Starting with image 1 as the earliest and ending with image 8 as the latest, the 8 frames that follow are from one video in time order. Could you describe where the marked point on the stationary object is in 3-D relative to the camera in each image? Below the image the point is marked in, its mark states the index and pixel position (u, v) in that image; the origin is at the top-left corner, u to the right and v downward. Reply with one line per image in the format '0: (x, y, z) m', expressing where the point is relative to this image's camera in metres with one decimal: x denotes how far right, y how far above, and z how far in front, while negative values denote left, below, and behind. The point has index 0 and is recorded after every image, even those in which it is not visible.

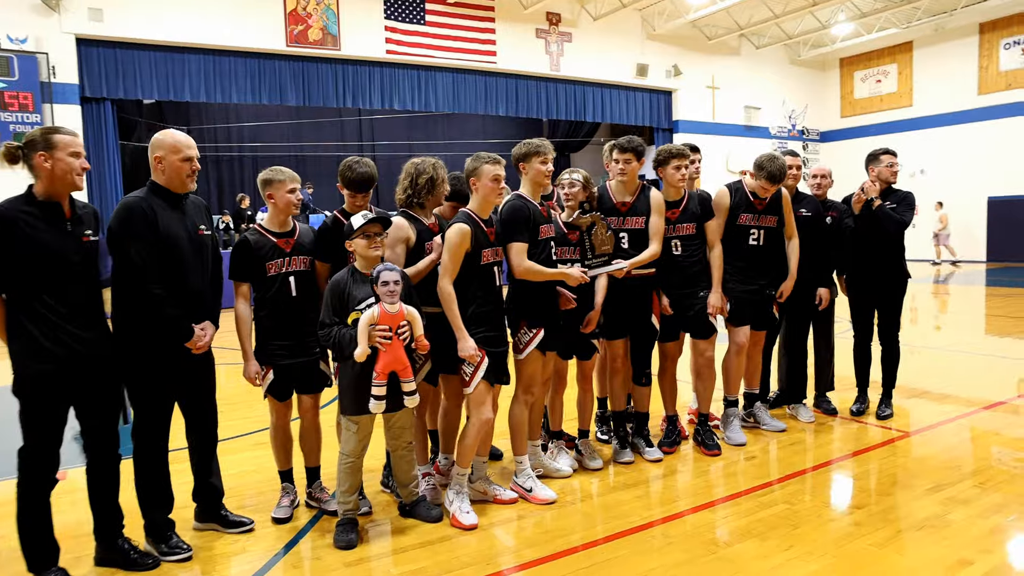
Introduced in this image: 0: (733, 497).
0: (+1.1, -1.0, +4.5) m
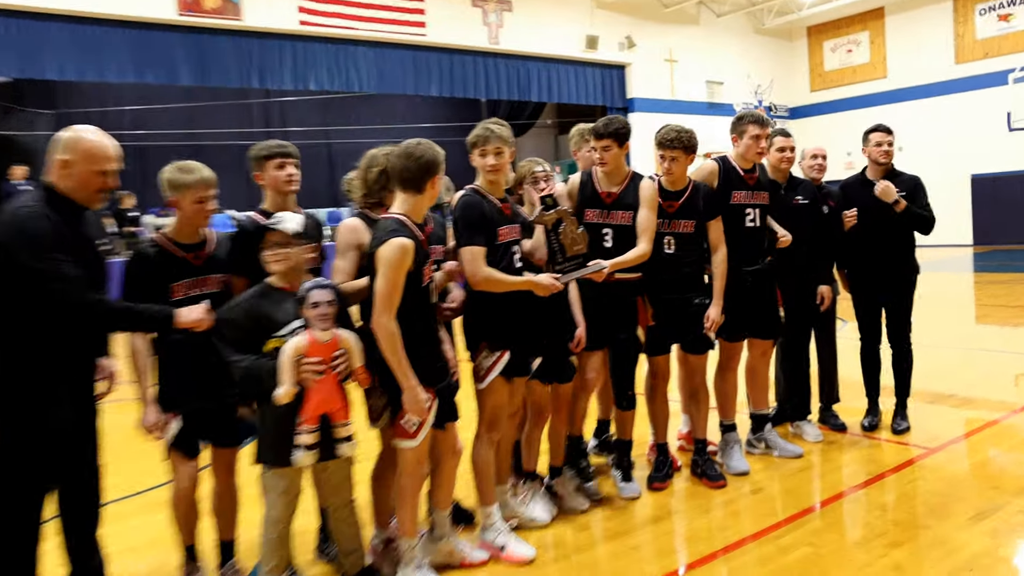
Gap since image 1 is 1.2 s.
0: (+0.9, -1.0, +3.7) m
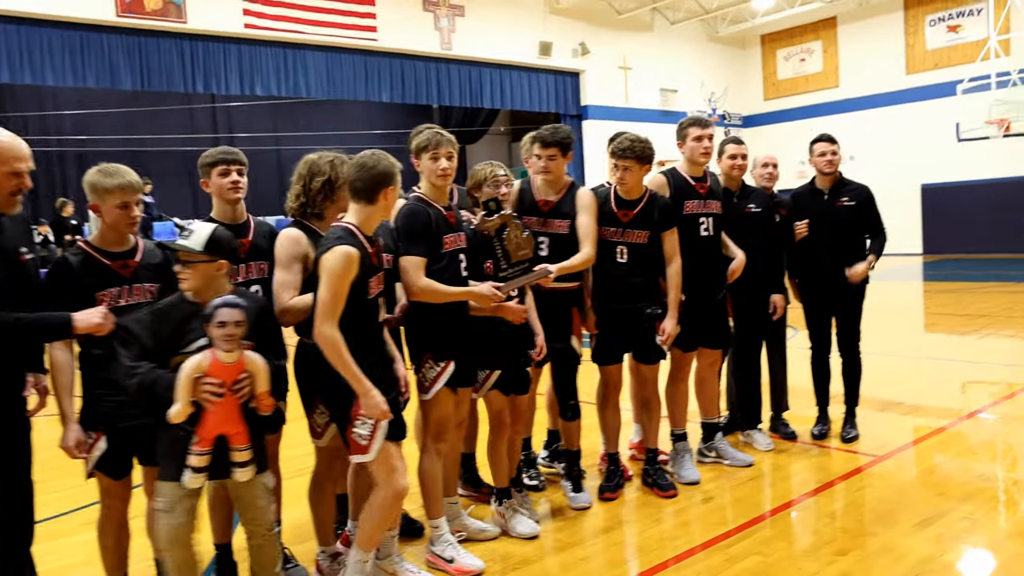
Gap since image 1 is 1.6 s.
0: (+0.7, -1.1, +3.7) m
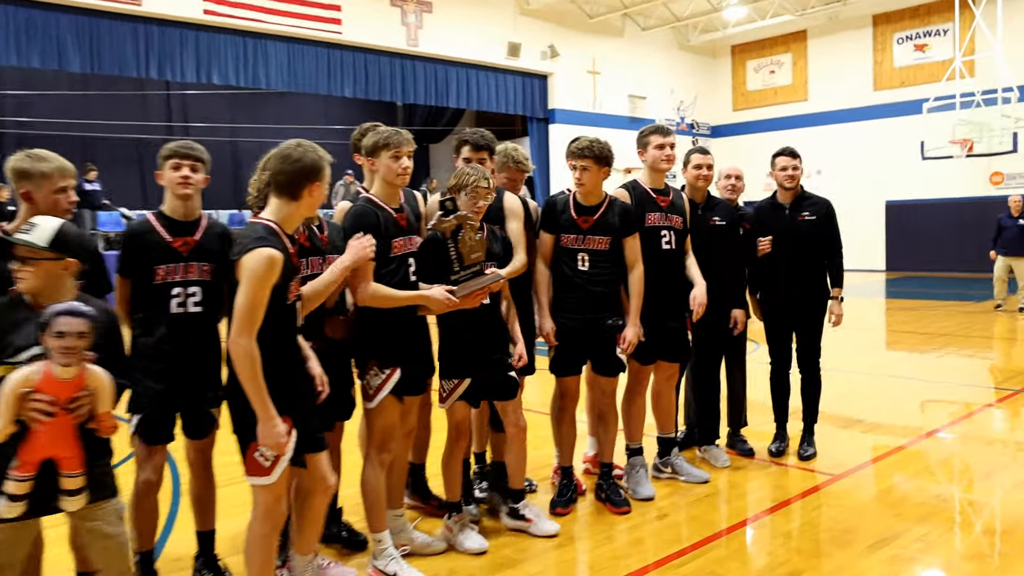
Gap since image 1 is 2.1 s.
0: (+0.5, -1.1, +3.6) m
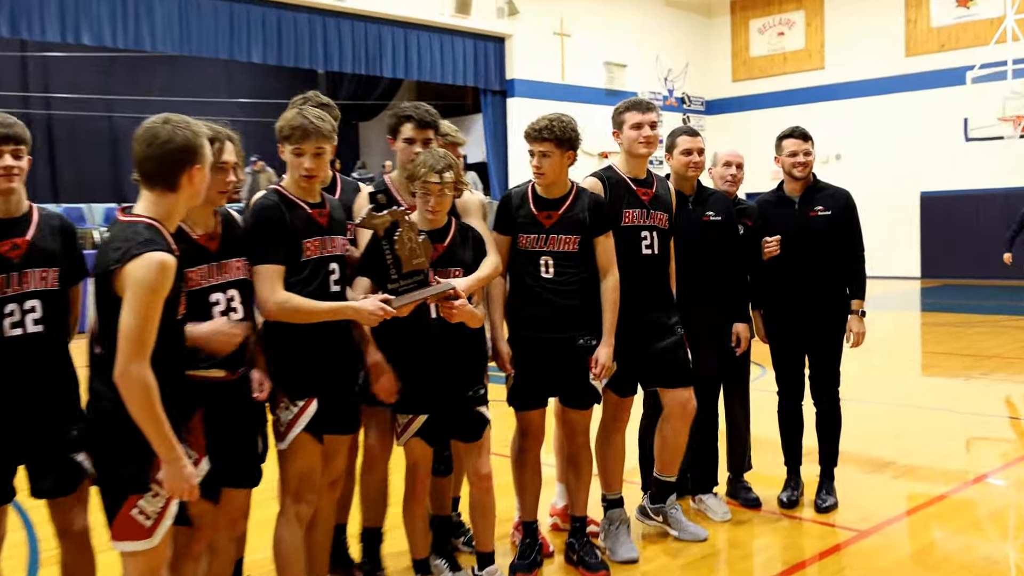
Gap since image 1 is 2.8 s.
0: (+0.3, -1.2, +2.6) m
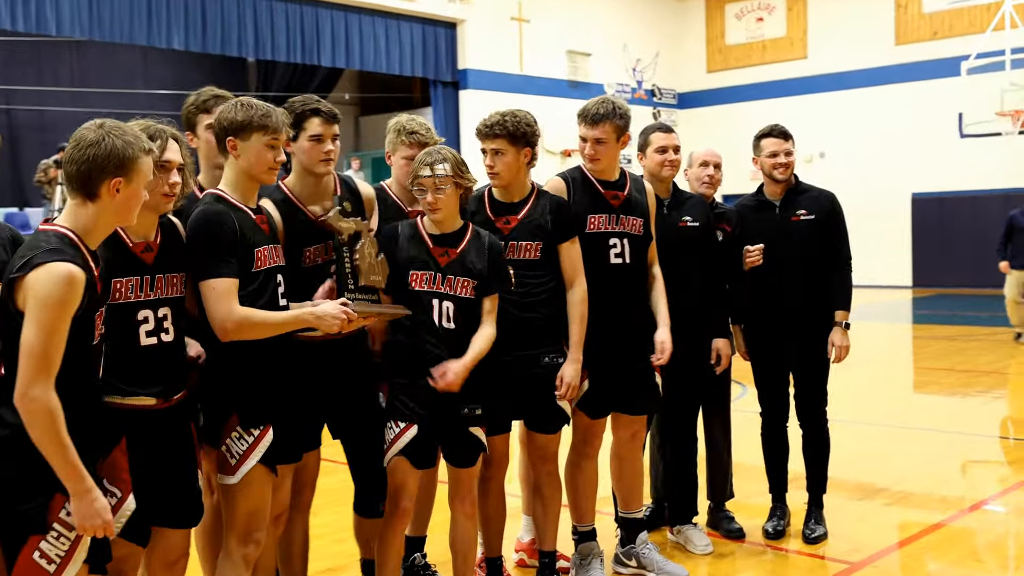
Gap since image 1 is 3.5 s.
0: (+0.2, -1.3, +2.2) m
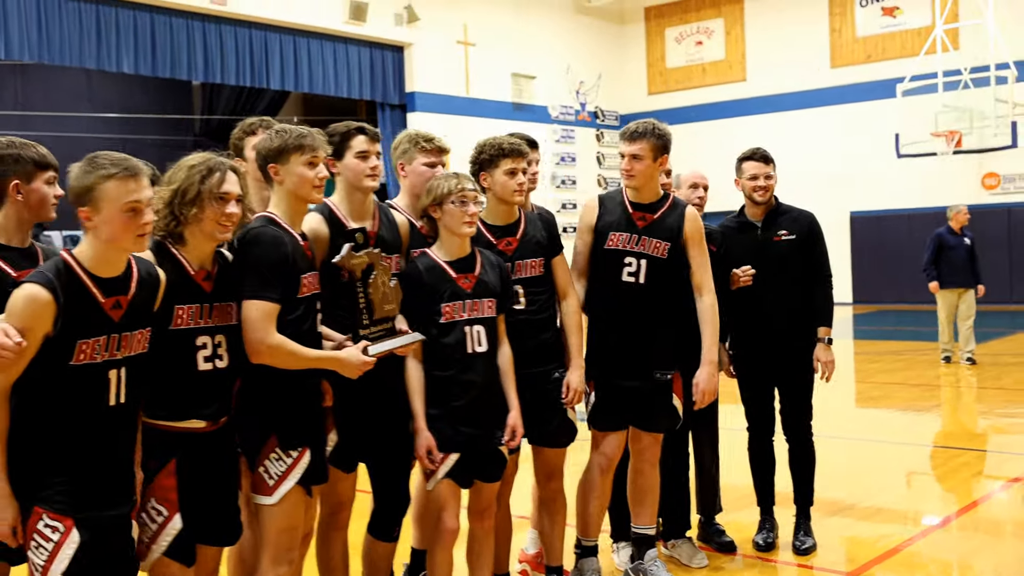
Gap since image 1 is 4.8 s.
0: (+0.3, -1.3, +2.2) m
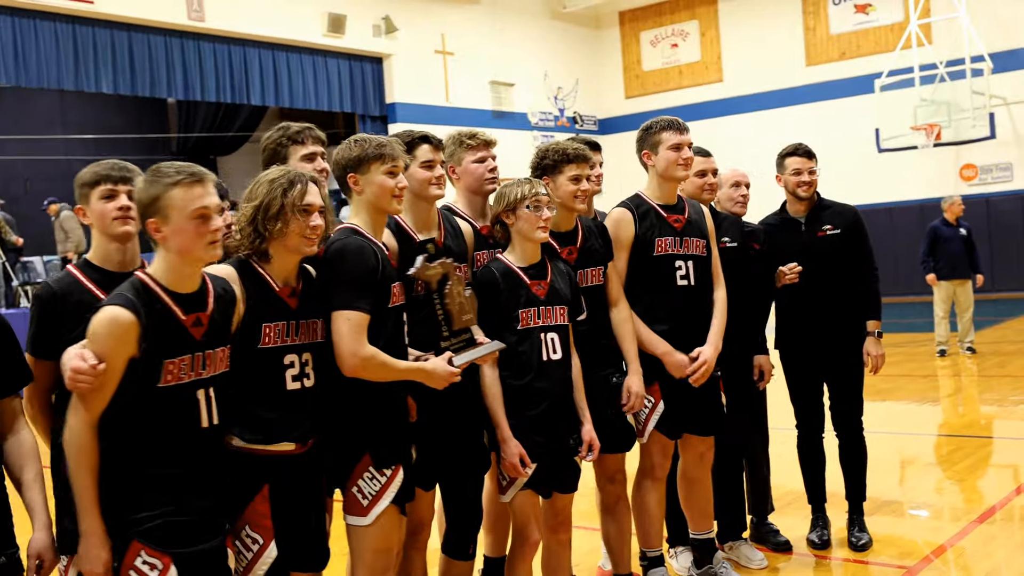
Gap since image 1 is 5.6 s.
0: (+0.6, -1.3, +2.1) m
